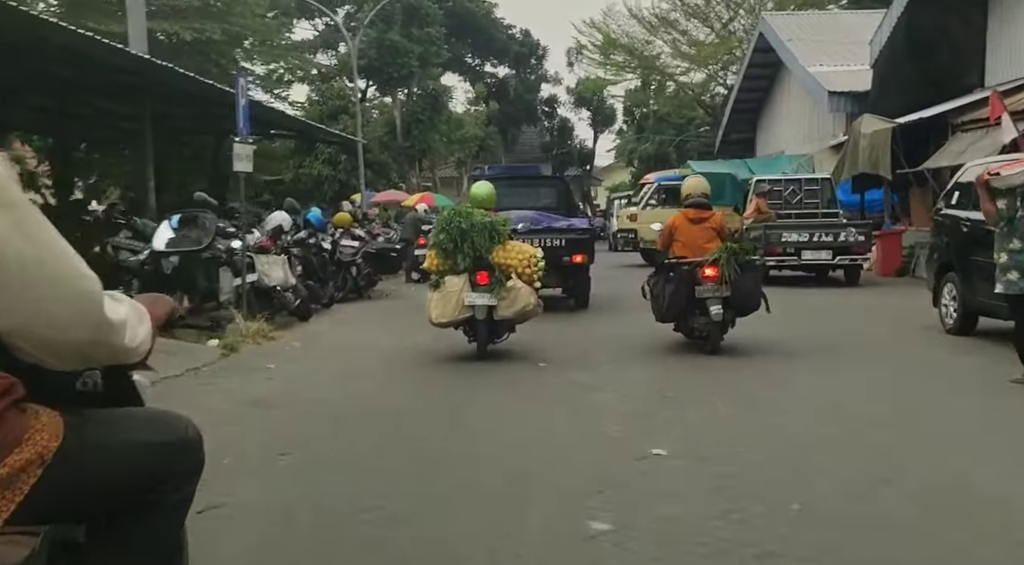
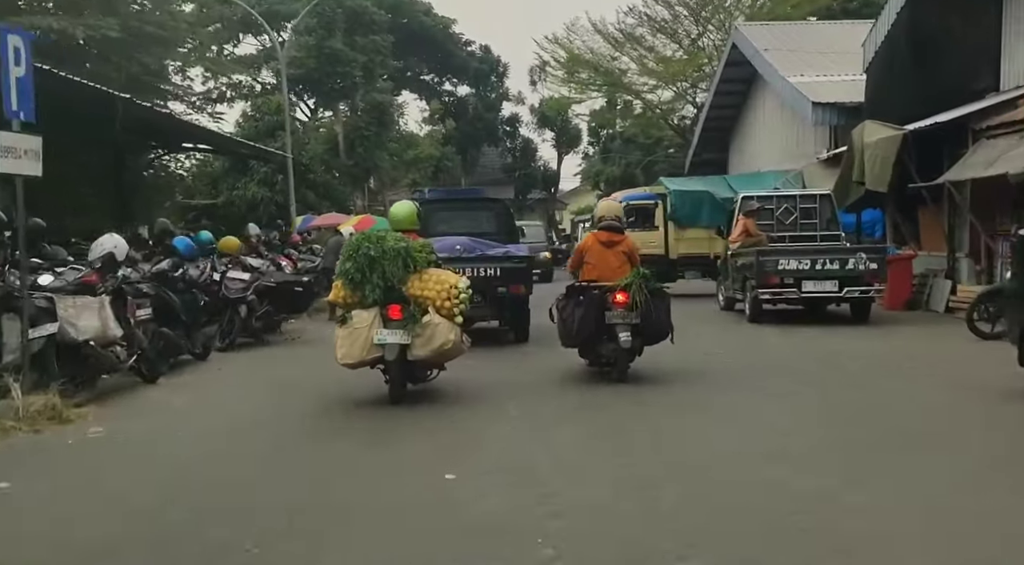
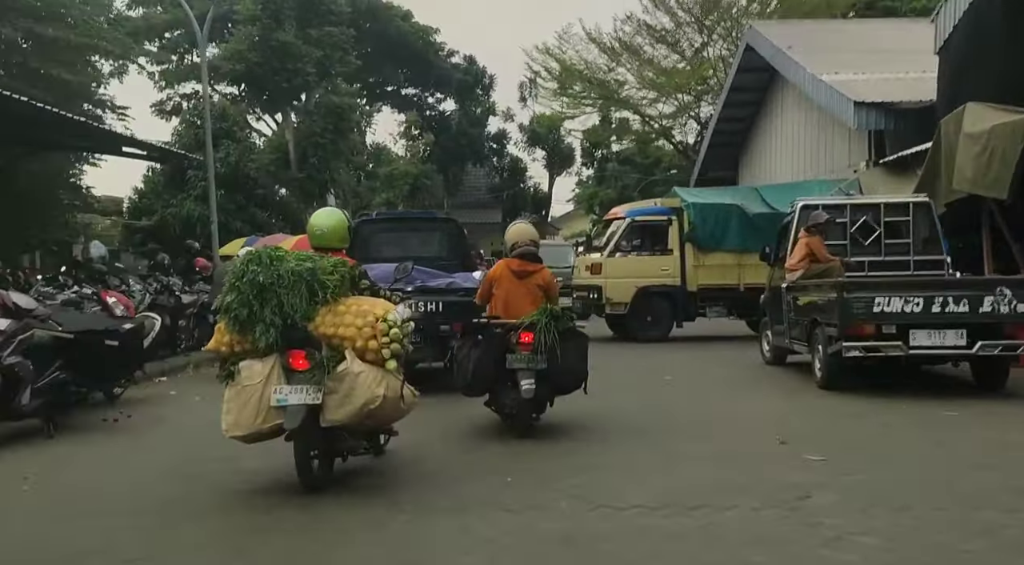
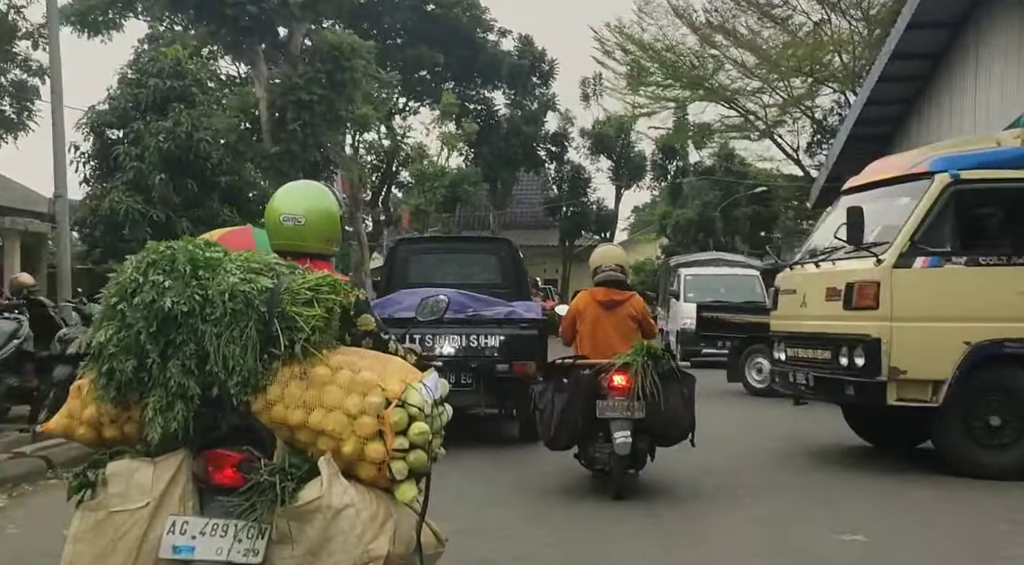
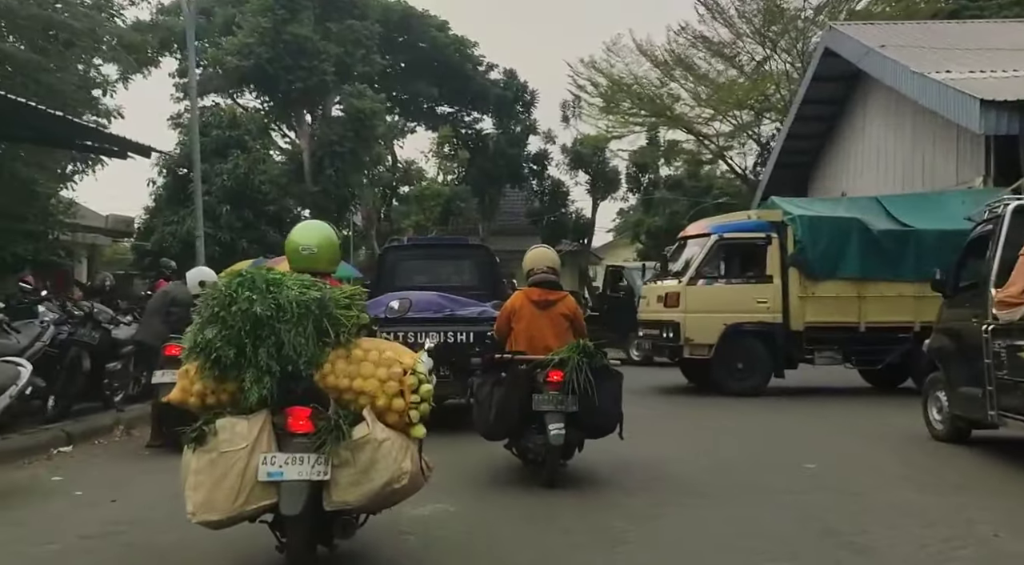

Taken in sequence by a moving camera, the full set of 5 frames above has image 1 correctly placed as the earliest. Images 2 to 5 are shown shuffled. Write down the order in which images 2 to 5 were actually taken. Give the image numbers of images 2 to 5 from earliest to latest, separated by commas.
2, 3, 5, 4
